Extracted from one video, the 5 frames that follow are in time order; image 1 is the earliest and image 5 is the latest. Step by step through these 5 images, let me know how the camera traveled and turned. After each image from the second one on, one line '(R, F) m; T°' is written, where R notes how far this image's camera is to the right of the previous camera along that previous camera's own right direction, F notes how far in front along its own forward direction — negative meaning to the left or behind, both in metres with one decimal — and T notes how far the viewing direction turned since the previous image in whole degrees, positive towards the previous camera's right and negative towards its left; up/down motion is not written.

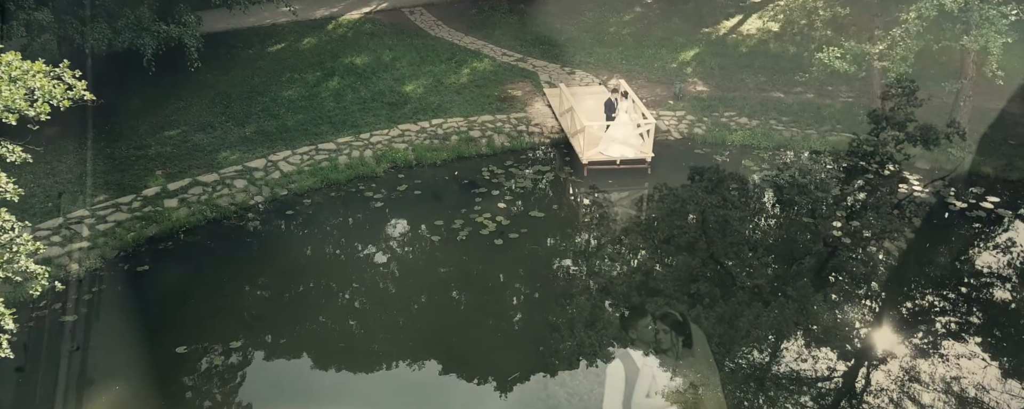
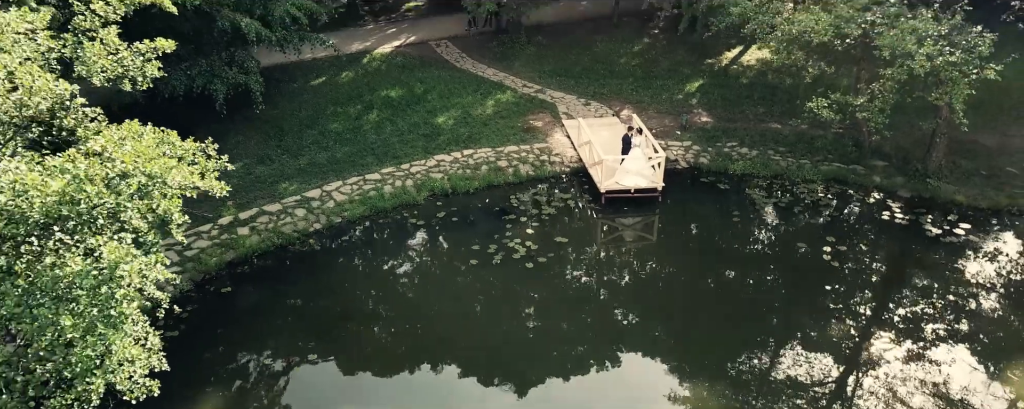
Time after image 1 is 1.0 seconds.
(-0.5, -1.3) m; 0°
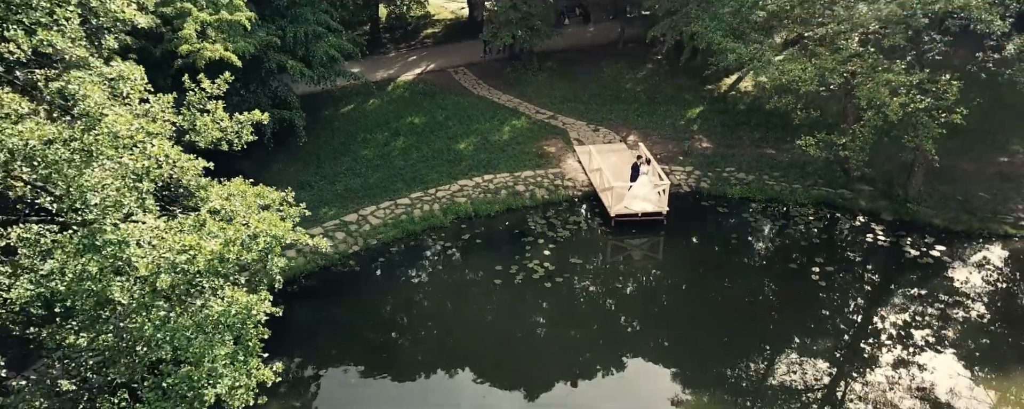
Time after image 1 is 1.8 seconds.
(-0.4, -1.2) m; 0°
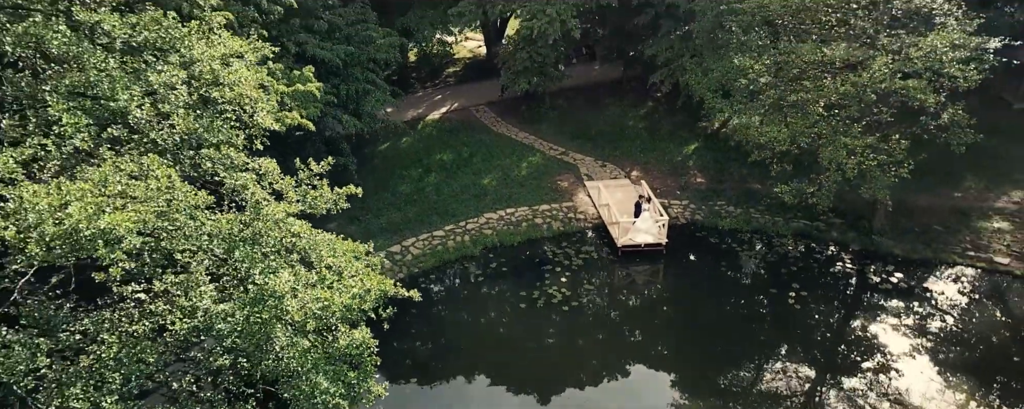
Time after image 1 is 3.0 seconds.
(-0.5, -2.1) m; 0°
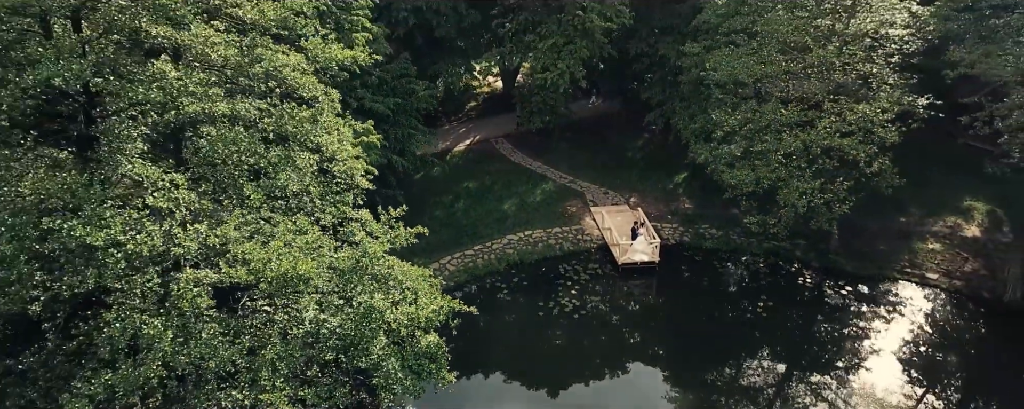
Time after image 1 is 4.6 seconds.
(-0.5, -3.1) m; 0°
